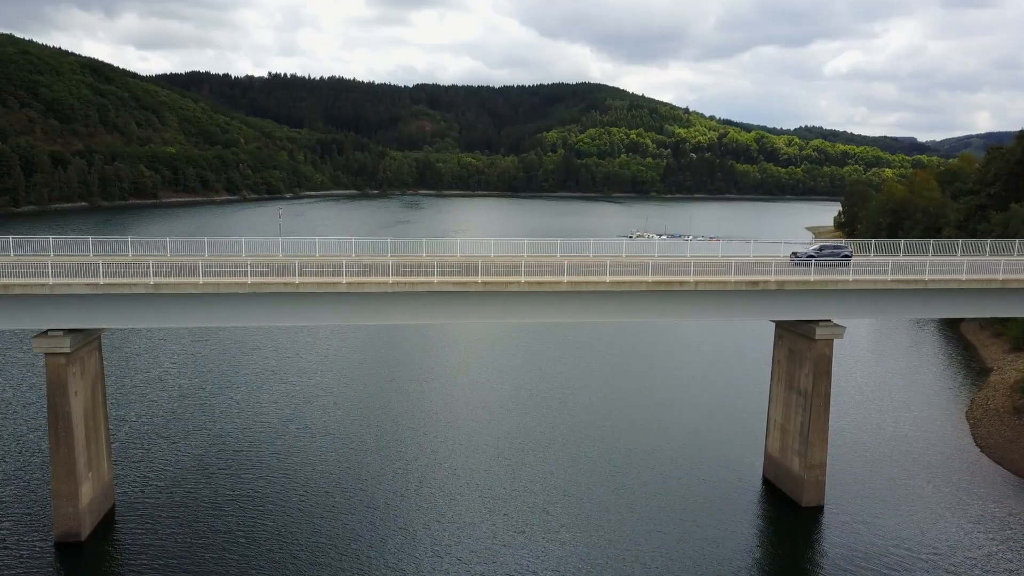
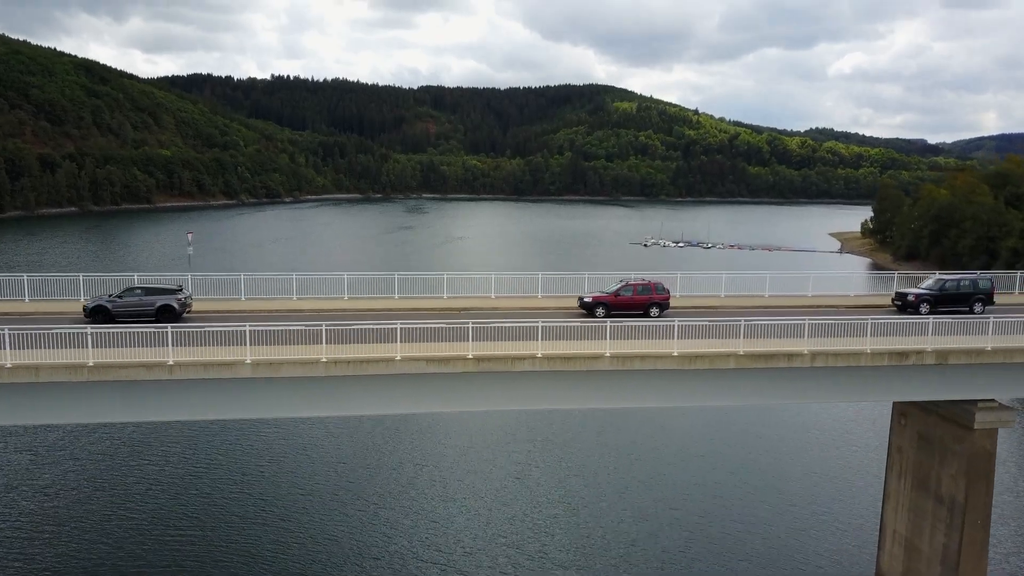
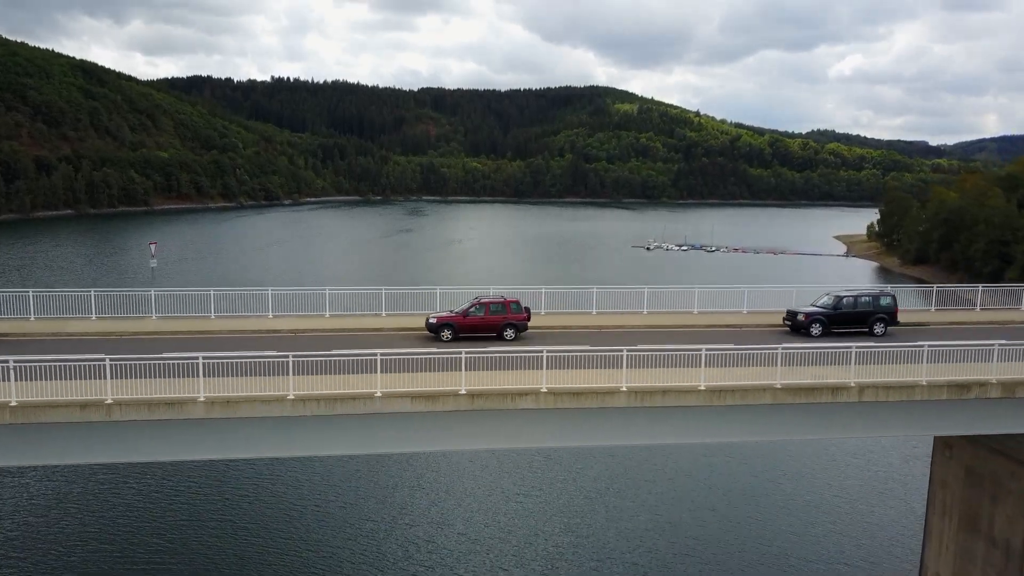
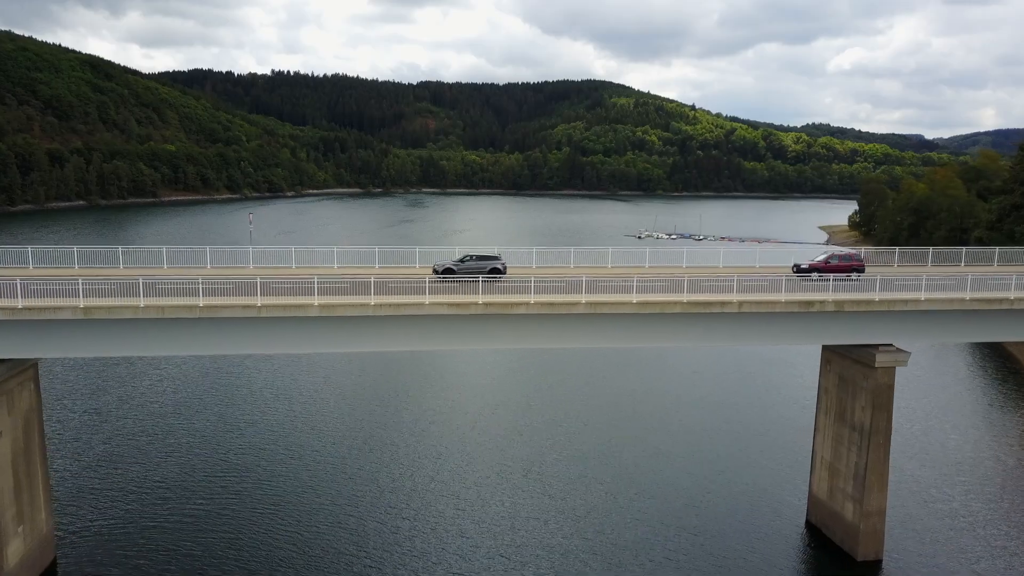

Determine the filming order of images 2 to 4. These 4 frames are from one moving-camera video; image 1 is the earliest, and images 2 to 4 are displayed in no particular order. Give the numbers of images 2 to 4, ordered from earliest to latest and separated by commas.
4, 2, 3
